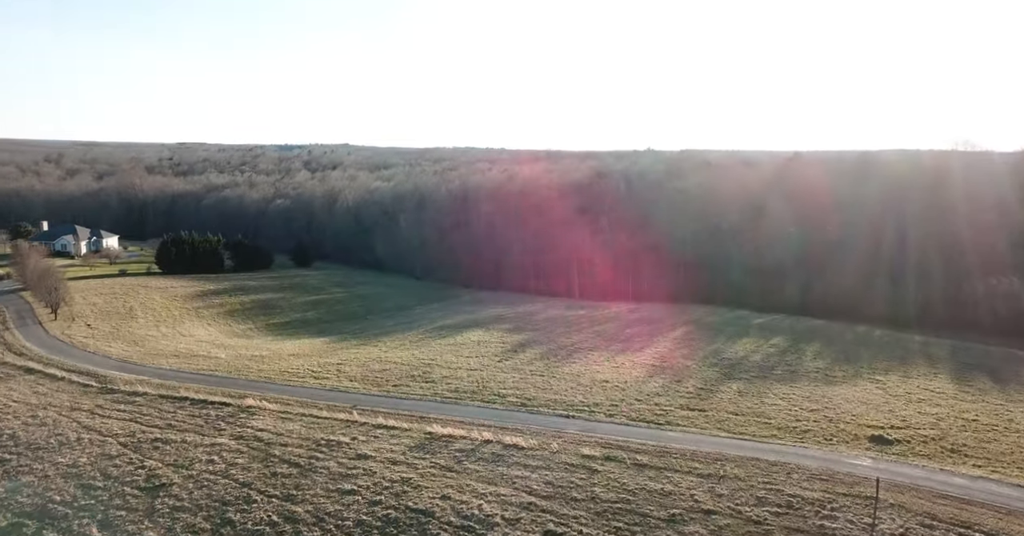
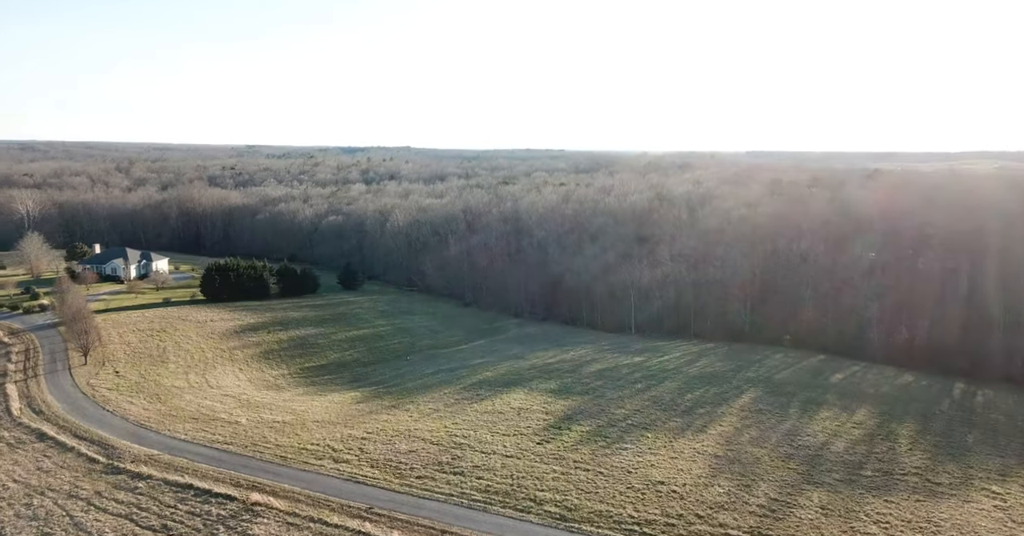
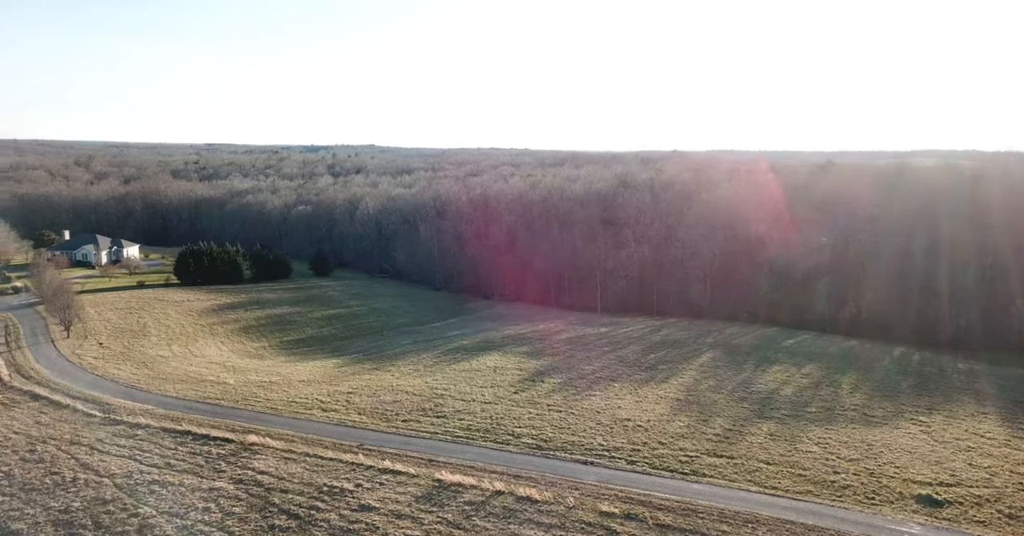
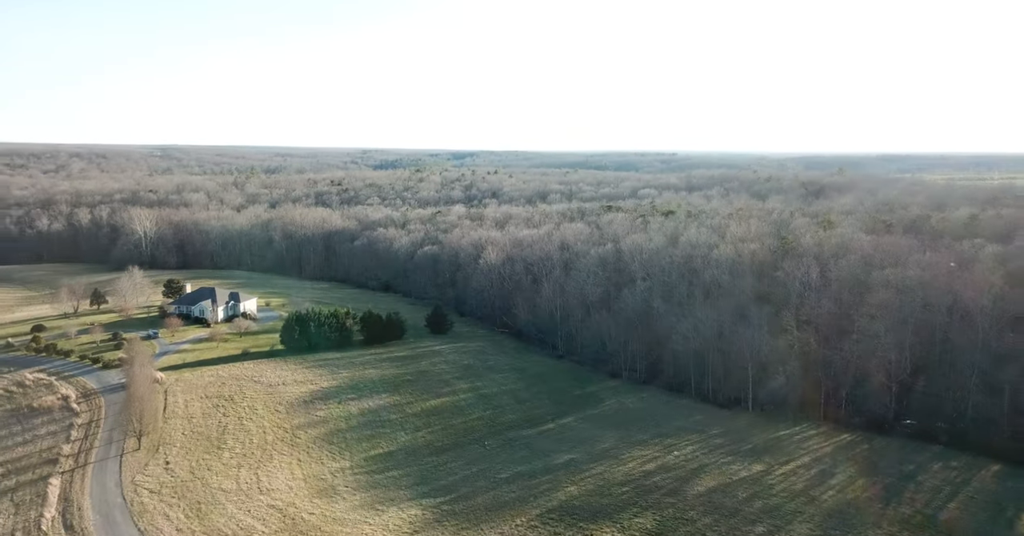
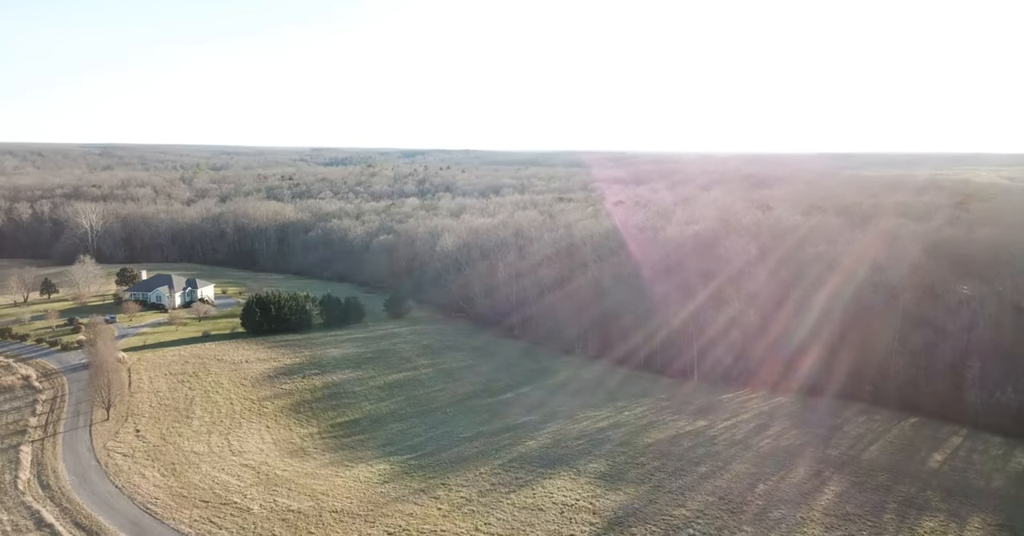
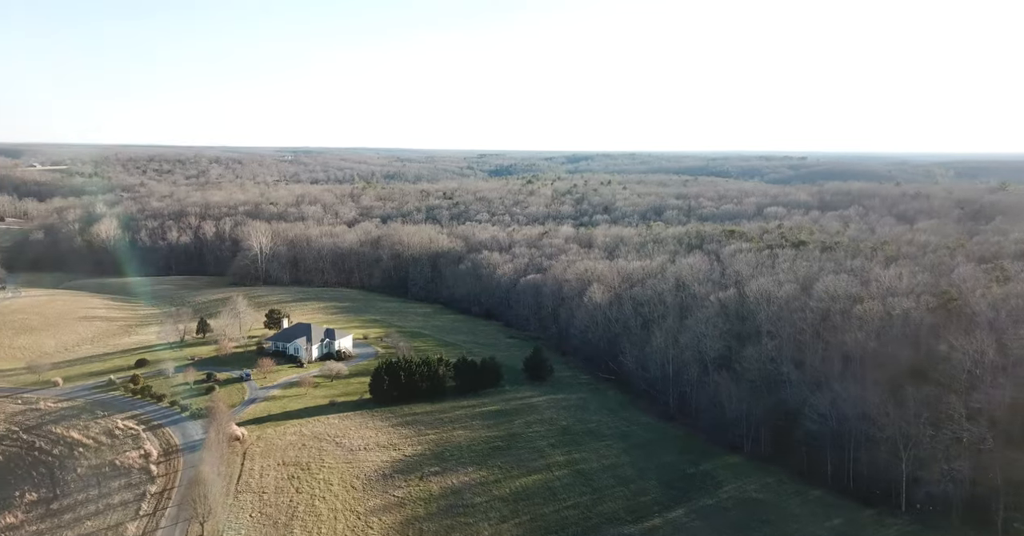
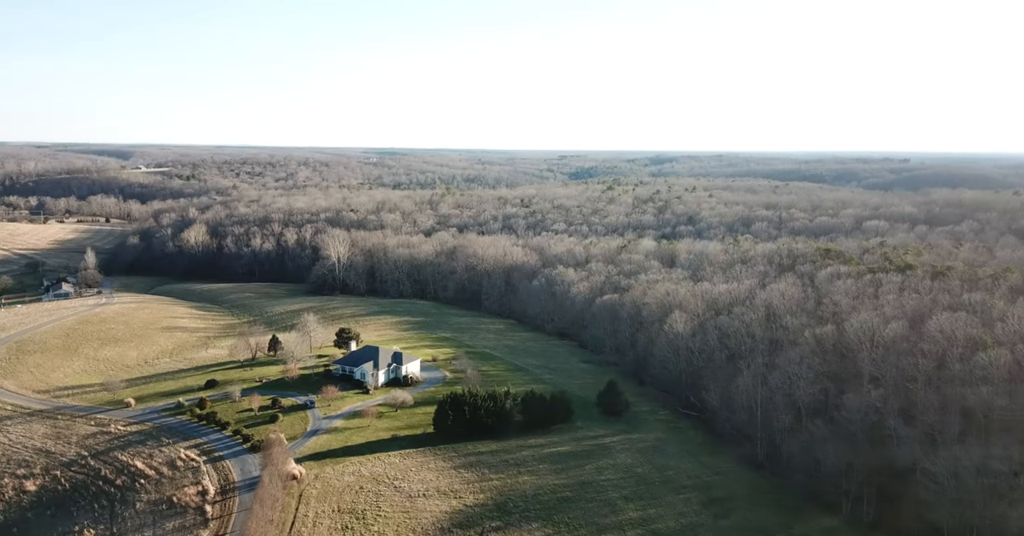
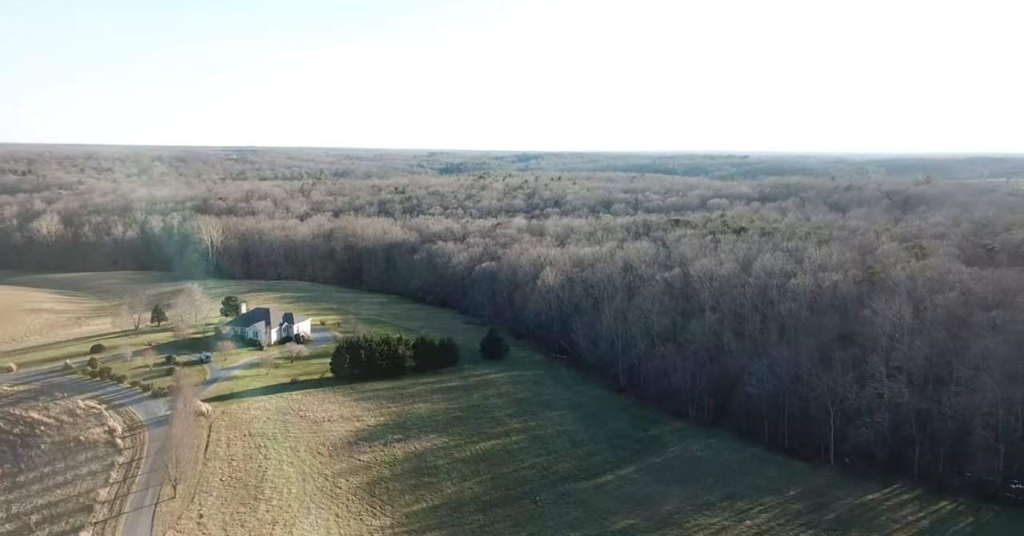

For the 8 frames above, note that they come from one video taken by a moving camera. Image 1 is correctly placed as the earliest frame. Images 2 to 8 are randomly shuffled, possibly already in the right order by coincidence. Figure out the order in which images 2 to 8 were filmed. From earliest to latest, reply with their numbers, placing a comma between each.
3, 2, 5, 4, 8, 6, 7
